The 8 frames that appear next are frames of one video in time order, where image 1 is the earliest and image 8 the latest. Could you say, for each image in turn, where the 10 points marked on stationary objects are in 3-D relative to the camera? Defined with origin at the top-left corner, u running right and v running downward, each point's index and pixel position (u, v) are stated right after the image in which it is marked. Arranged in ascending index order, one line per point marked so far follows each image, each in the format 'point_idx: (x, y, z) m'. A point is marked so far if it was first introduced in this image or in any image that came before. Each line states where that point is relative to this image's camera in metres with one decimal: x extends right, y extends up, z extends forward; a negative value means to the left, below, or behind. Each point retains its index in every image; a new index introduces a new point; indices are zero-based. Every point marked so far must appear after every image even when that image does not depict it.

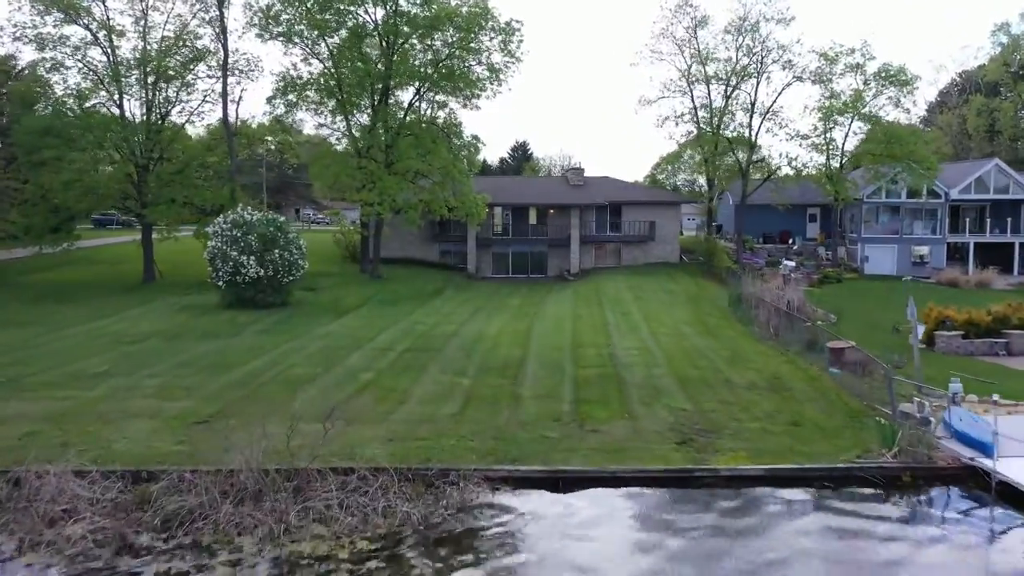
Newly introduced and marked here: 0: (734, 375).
0: (+3.0, -1.2, +16.6) m
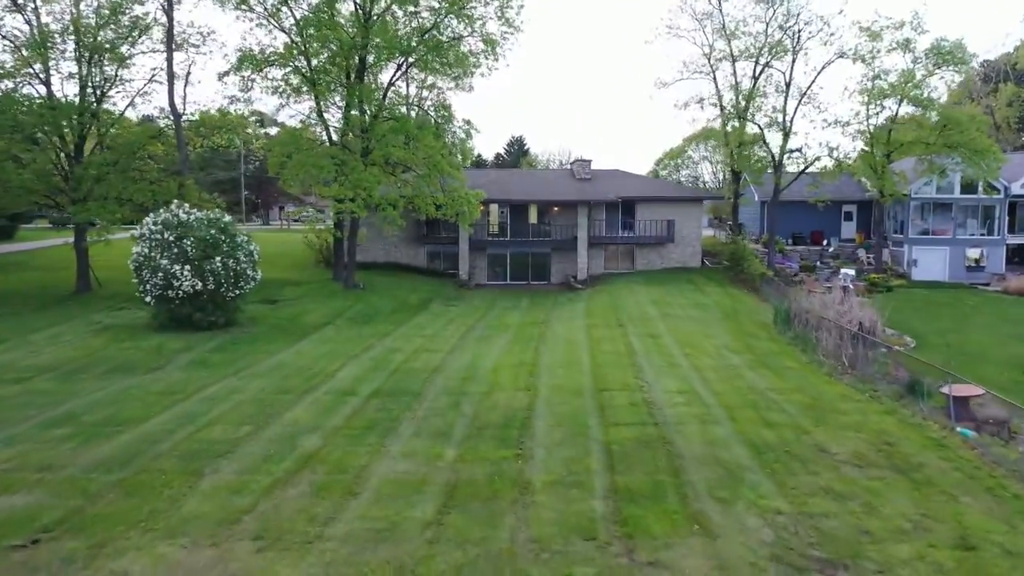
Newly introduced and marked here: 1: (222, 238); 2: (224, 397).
0: (+3.0, -1.5, +11.8) m
1: (-4.7, +0.8, +20.0) m
2: (-3.3, -1.3, +14.2) m
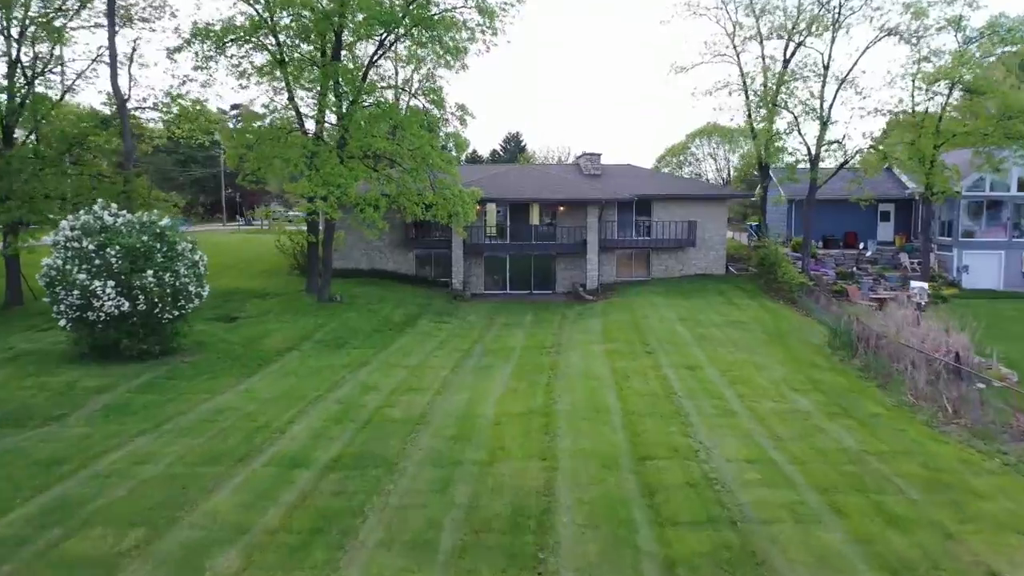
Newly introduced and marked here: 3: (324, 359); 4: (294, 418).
0: (+3.1, -1.7, +8.0) m
1: (-4.7, +0.5, +16.1) m
2: (-3.2, -1.5, +10.3) m
3: (-2.6, -1.0, +17.2) m
4: (-2.3, -1.3, +12.6) m
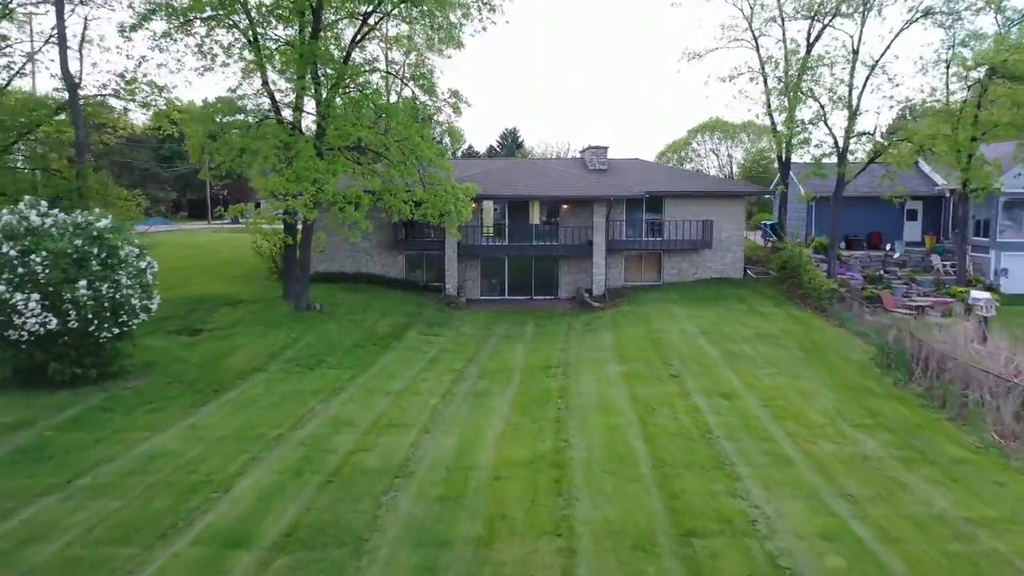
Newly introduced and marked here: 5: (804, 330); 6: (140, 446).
0: (+3.2, -1.9, +5.5) m
1: (-4.7, +0.4, +13.6) m
2: (-3.2, -1.7, +7.9) m
3: (-2.6, -1.2, +14.7) m
4: (-2.2, -1.5, +10.2) m
5: (+4.7, -0.7, +19.7) m
6: (-3.4, -1.5, +11.2) m
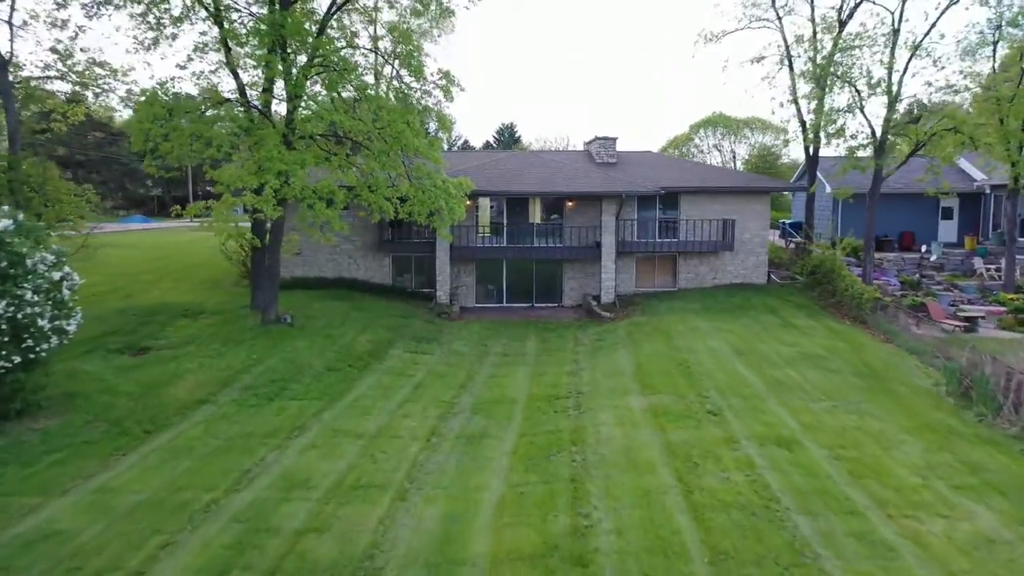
0: (+3.2, -2.1, +2.8) m
1: (-4.6, +0.2, +10.9) m
2: (-3.2, -1.9, +5.1) m
3: (-2.6, -1.3, +12.0) m
4: (-2.2, -1.7, +7.4) m
5: (+4.7, -0.8, +17.0) m
6: (-3.4, -1.6, +8.5) m
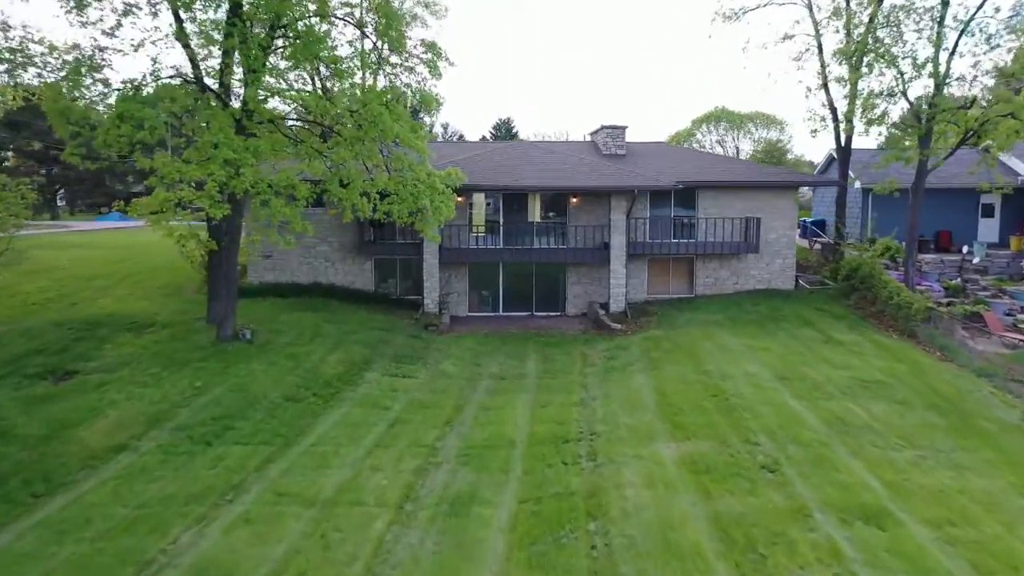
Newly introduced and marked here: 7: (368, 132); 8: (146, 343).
0: (+3.2, -2.2, +0.2) m
1: (-4.7, +0.1, +8.2) m
2: (-3.2, -2.0, +2.5) m
3: (-2.6, -1.5, +9.3) m
4: (-2.2, -1.8, +4.8) m
5: (+4.7, -1.0, +14.4) m
6: (-3.4, -1.8, +5.8) m
7: (-1.7, +1.9, +14.6) m
8: (-4.6, -0.7, +15.5) m
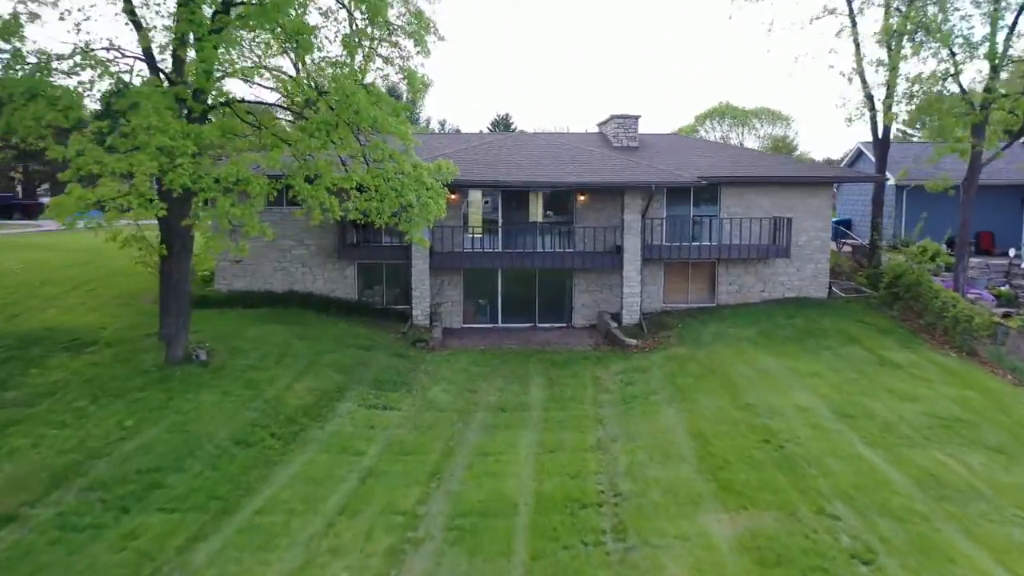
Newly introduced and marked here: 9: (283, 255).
0: (+3.2, -2.4, -2.2) m
1: (-4.6, -0.1, +5.9) m
2: (-3.2, -2.2, +0.1) m
3: (-2.6, -1.6, +7.0) m
4: (-2.2, -2.0, +2.4) m
5: (+4.7, -1.1, +12.0) m
6: (-3.4, -1.9, +3.5) m
7: (-1.7, +1.7, +12.2) m
8: (-4.6, -0.8, +13.1) m
9: (-3.5, +0.5, +18.7) m
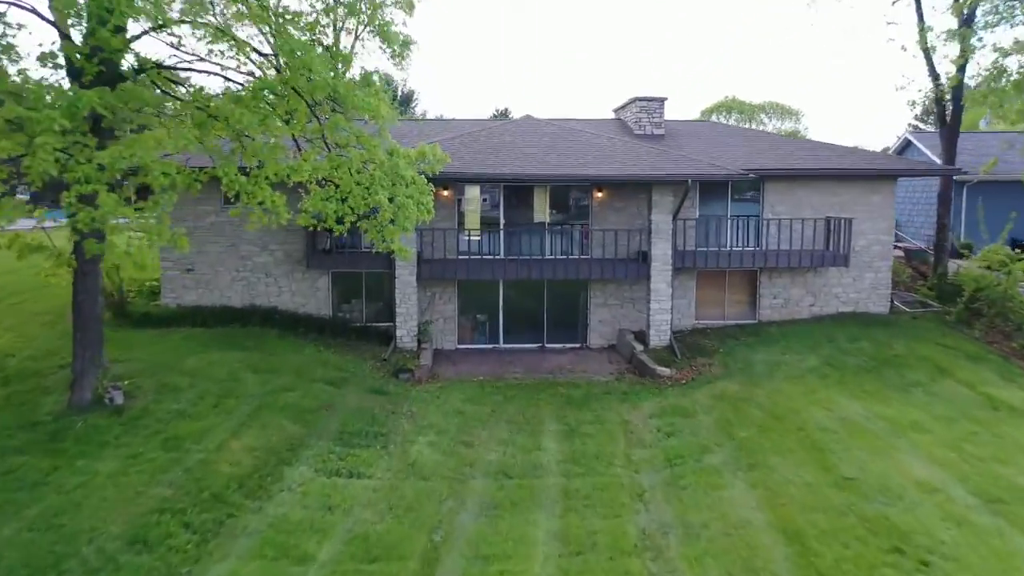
0: (+3.3, -2.6, -5.3) m
1: (-4.6, -0.3, +2.8) m
2: (-3.1, -2.4, -3.0) m
3: (-2.5, -1.8, +3.9) m
4: (-2.1, -2.2, -0.7) m
5: (+4.8, -1.3, +9.0) m
6: (-3.3, -2.1, +0.4) m
7: (-1.6, +1.5, +9.1) m
8: (-4.6, -1.0, +10.0) m
9: (-3.4, +0.3, +15.6) m
